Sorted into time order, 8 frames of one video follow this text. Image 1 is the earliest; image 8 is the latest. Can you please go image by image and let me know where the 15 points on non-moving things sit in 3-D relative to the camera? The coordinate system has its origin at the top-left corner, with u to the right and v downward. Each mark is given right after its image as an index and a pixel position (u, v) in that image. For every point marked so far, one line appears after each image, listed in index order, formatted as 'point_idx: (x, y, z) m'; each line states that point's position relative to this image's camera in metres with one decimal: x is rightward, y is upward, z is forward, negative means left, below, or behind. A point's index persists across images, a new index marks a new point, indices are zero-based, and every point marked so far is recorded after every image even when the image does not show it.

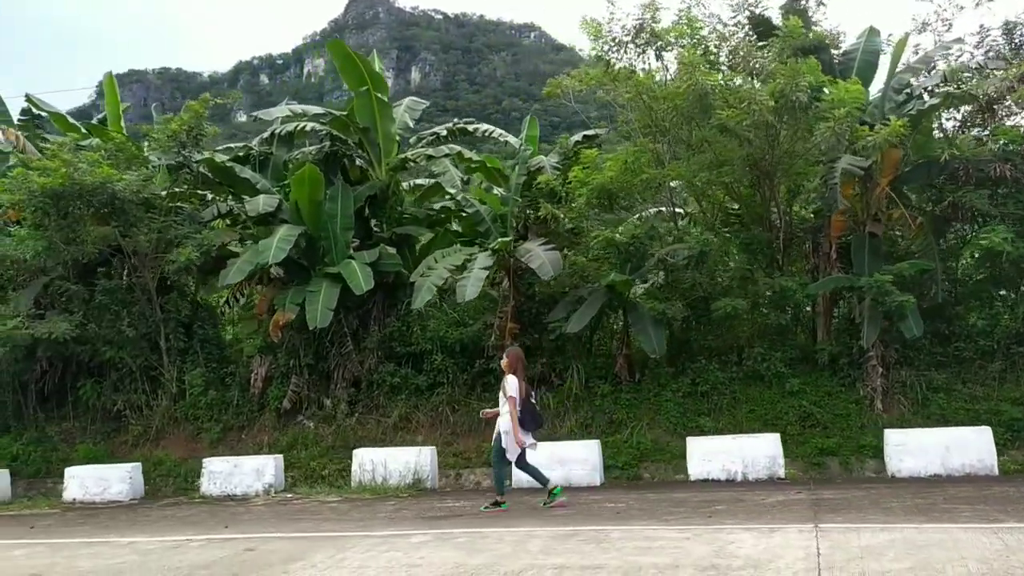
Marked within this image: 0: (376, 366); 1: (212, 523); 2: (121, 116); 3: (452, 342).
0: (-1.8, -1.0, +11.7) m
1: (-2.3, -1.8, +6.9) m
2: (-6.2, +2.7, +13.9) m
3: (-0.8, -0.7, +11.6) m
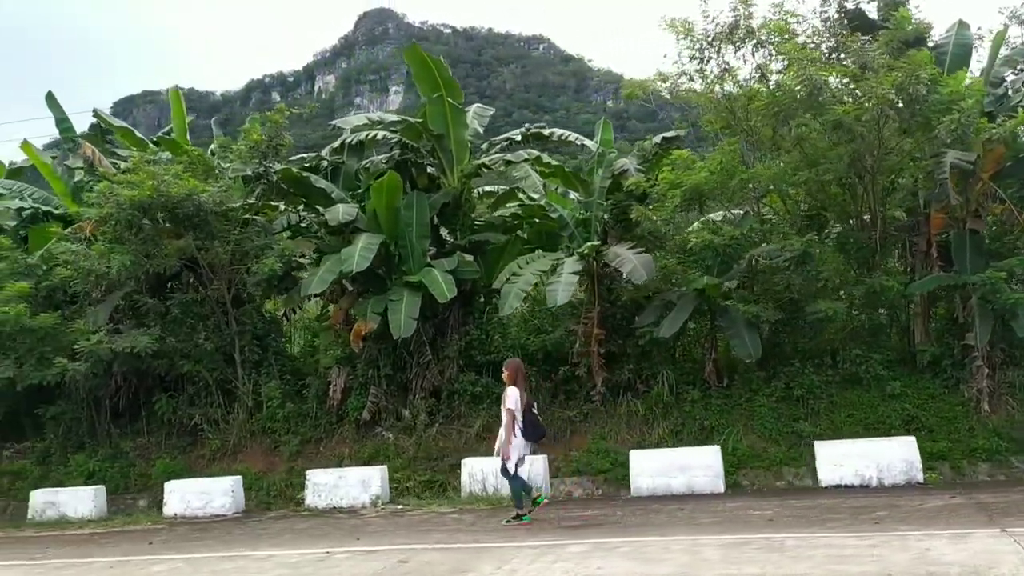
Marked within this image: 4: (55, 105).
0: (-0.7, -1.1, +11.6) m
1: (-1.3, -1.9, +6.7) m
2: (-5.2, +2.5, +13.9) m
3: (+0.3, -0.8, +11.4) m
4: (-7.4, +3.0, +14.3) m
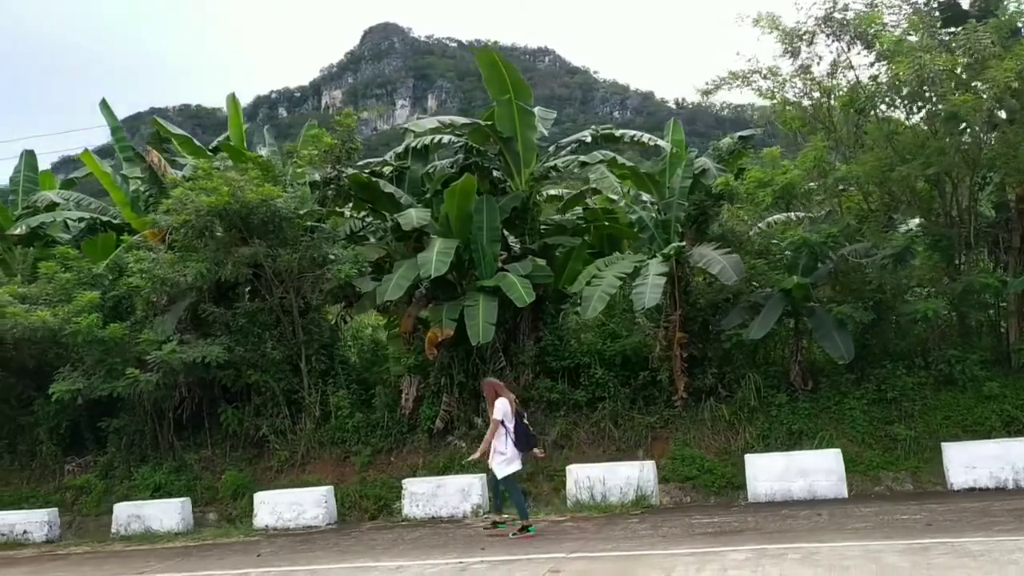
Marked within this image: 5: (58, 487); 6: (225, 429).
0: (+0.3, -1.2, +11.3) m
1: (-0.4, -1.9, +6.4) m
2: (-4.2, +2.3, +13.7) m
3: (+1.3, -0.9, +11.2) m
4: (-6.5, +2.8, +14.2) m
5: (-6.4, -2.8, +12.4) m
6: (-4.0, -1.9, +12.1) m
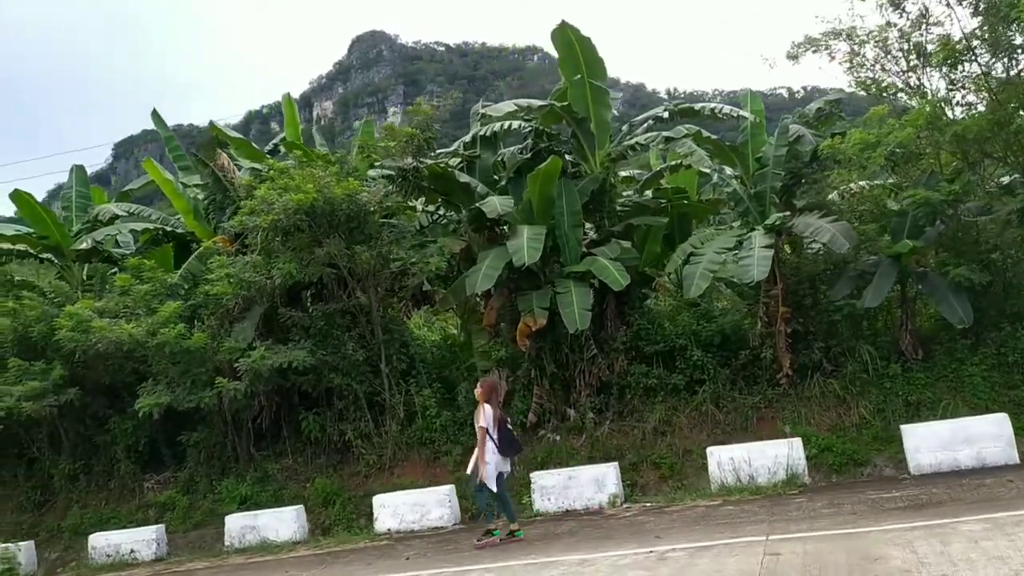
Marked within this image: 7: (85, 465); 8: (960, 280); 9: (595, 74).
0: (+1.4, -1.0, +11.0) m
1: (+0.8, -1.7, +6.1) m
2: (-3.2, +2.3, +13.4) m
3: (+2.4, -0.6, +10.8) m
4: (-5.5, +2.6, +13.9) m
5: (-5.1, -3.0, +12.1) m
6: (-2.7, -2.0, +11.8) m
7: (-6.1, -2.5, +12.6) m
8: (+4.7, +0.1, +9.3) m
9: (+1.1, +2.7, +11.1) m
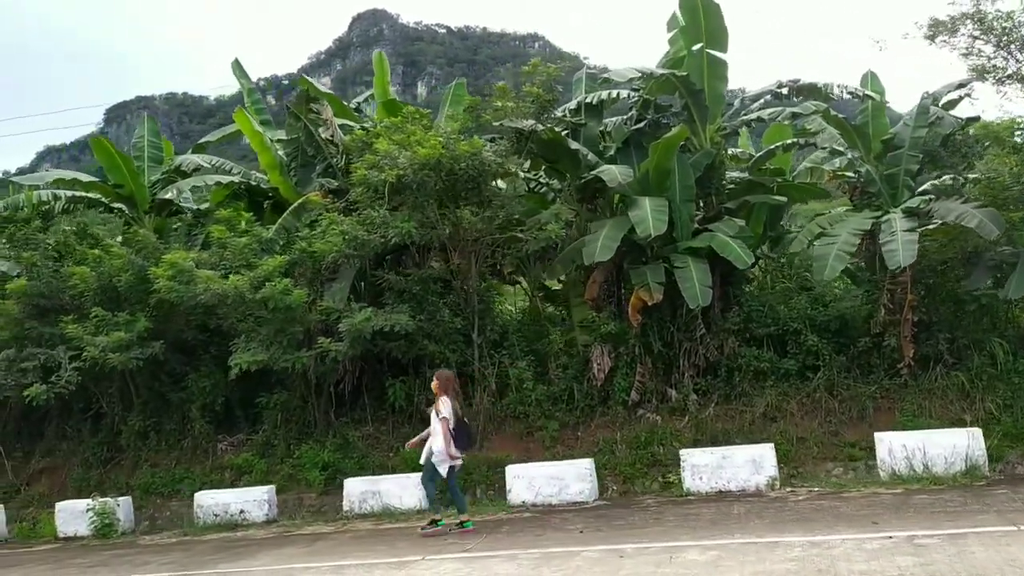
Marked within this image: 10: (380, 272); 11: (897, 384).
0: (+2.7, -0.8, +10.6) m
1: (+2.1, -1.5, +5.7) m
2: (-1.8, +2.8, +12.9) m
3: (+3.7, -0.4, +10.5) m
4: (-4.1, +3.3, +13.4) m
5: (-4.0, -2.4, +11.7) m
6: (-1.5, -1.5, +11.4) m
7: (-4.9, -1.9, +12.2) m
8: (+6.1, +0.1, +9.0) m
9: (+2.5, +3.0, +10.7) m
10: (-1.7, +0.2, +11.1) m
11: (+4.4, -1.1, +10.0) m
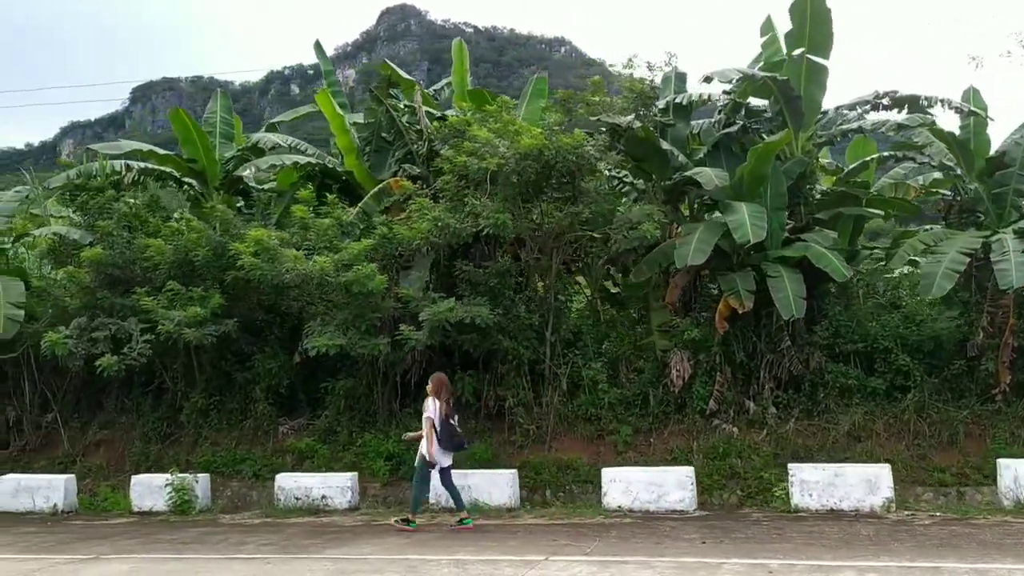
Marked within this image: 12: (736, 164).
0: (+3.6, -0.9, +10.3) m
1: (+2.9, -1.6, +5.5) m
2: (-0.6, +2.9, +12.7) m
3: (+4.6, -0.6, +10.2) m
4: (-2.9, +3.5, +13.2) m
5: (-3.1, -2.1, +11.5) m
6: (-0.6, -1.4, +11.2) m
7: (-4.0, -1.5, +12.0) m
8: (+7.0, -0.2, +8.6) m
9: (+3.7, +2.9, +10.4) m
10: (-0.7, +0.3, +10.9) m
11: (+5.3, -1.3, +9.7) m
12: (+2.8, +1.6, +11.2) m
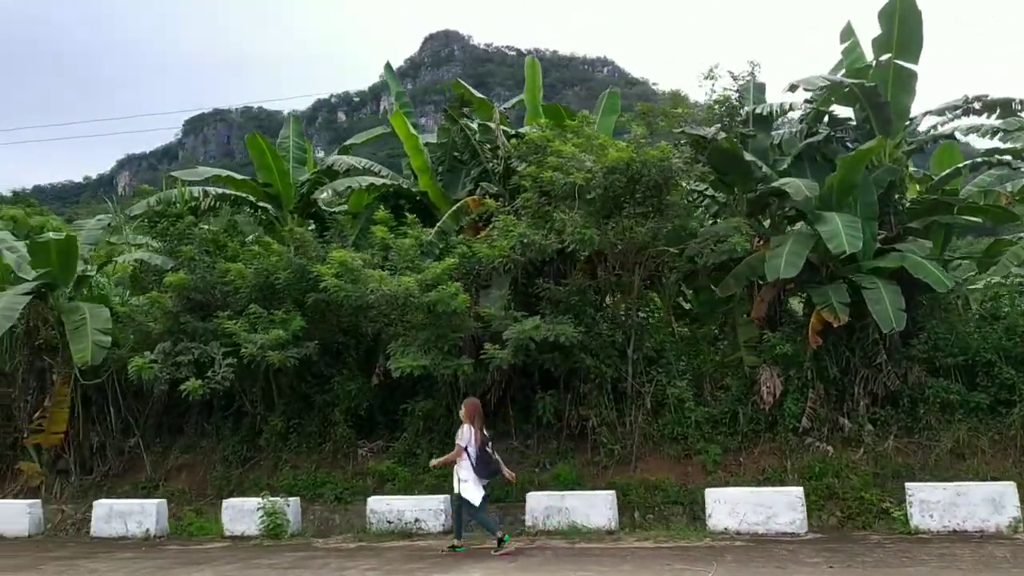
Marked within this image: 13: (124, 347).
0: (+4.6, -1.0, +9.9) m
1: (+3.6, -1.6, +5.1) m
2: (+0.4, +2.6, +12.7) m
3: (+5.6, -0.7, +9.7) m
4: (-1.8, +3.2, +13.3) m
5: (-2.0, -2.4, +11.5) m
6: (+0.4, -1.6, +11.0) m
7: (-2.9, -1.9, +12.0) m
8: (+7.9, -0.3, +8.1) m
9: (+4.6, +2.7, +10.1) m
10: (+0.3, +0.1, +10.8) m
11: (+6.2, -1.4, +9.2) m
12: (+3.8, +1.4, +10.9) m
13: (-5.3, -0.8, +12.0) m
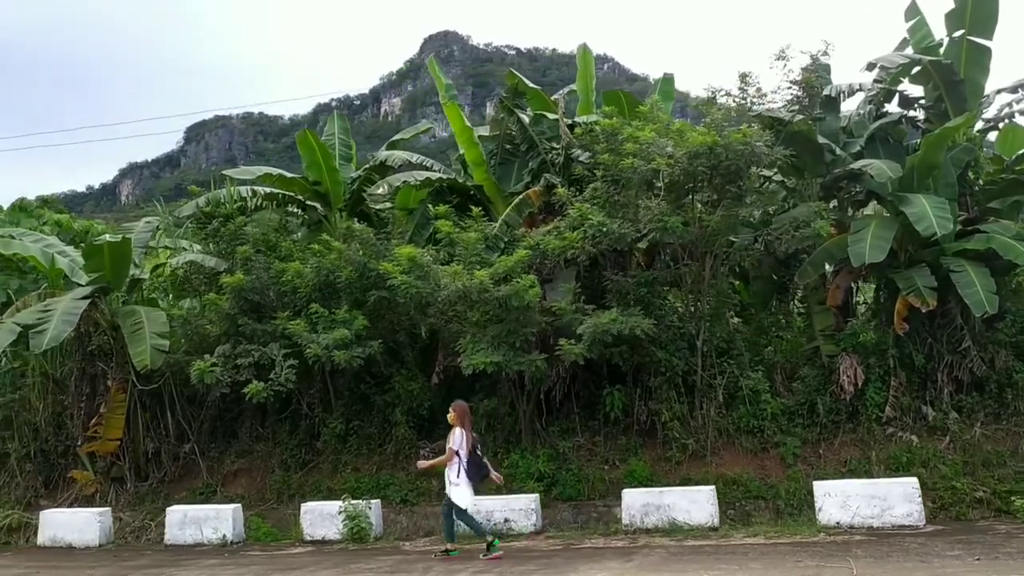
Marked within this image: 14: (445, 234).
0: (+5.4, -0.8, +9.6) m
1: (+4.4, -1.5, +4.8) m
2: (+1.2, +2.7, +12.4) m
3: (+6.4, -0.5, +9.4) m
4: (-1.1, +3.2, +13.0) m
5: (-1.2, -2.4, +11.2) m
6: (+1.2, -1.5, +10.8) m
7: (-2.1, -1.8, +11.8) m
8: (+8.6, 0.0, +7.7) m
9: (+5.3, +2.9, +9.8) m
10: (+1.1, +0.2, +10.5) m
11: (+7.0, -1.2, +8.9) m
12: (+4.6, +1.6, +10.6) m
13: (-4.5, -0.8, +11.8) m
14: (-0.8, +0.6, +10.2) m
